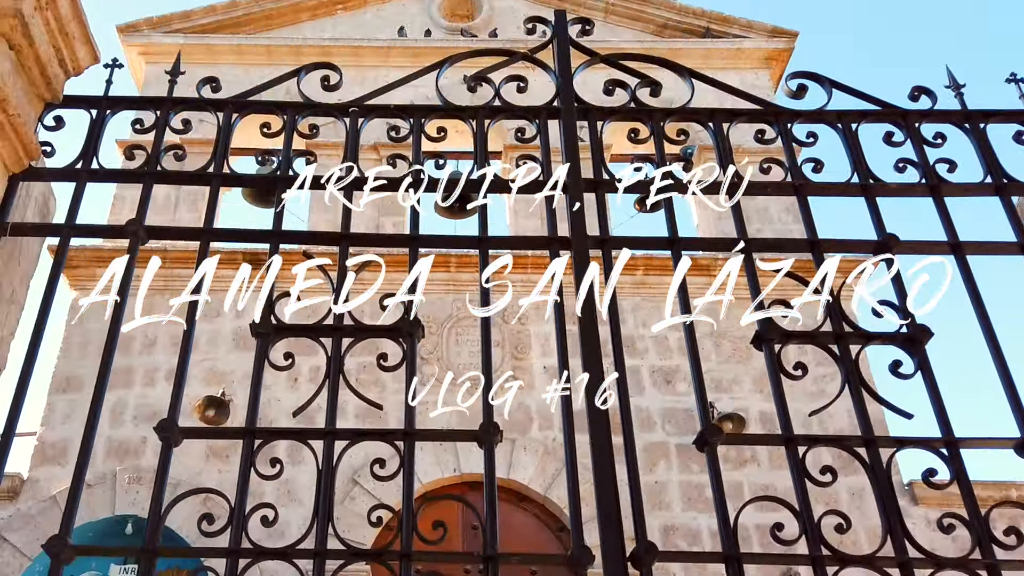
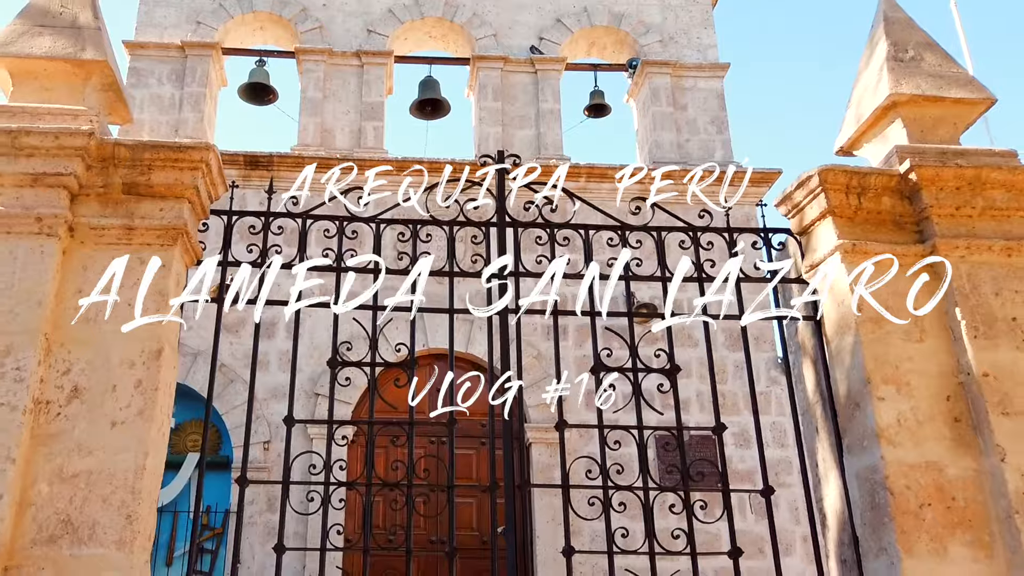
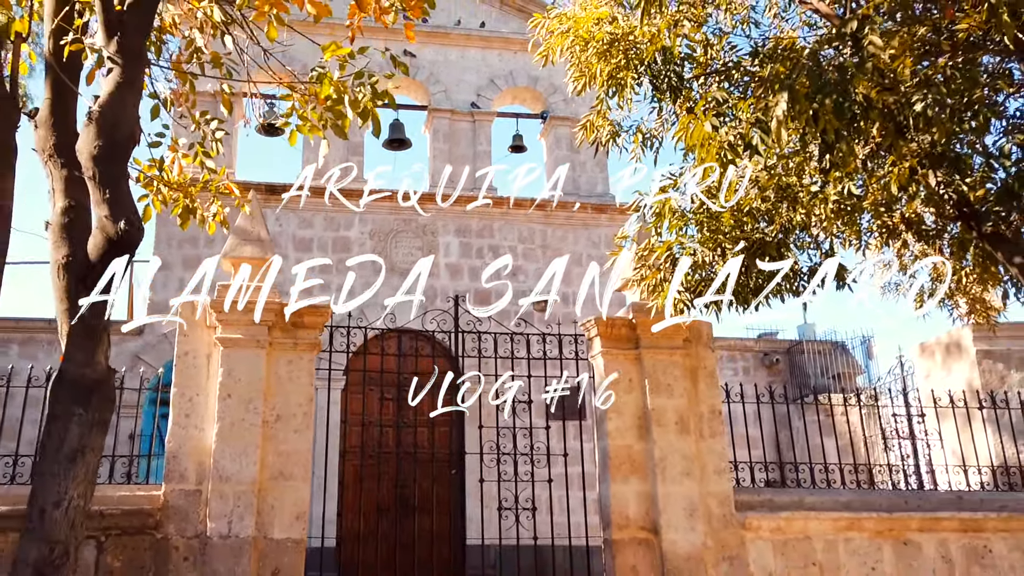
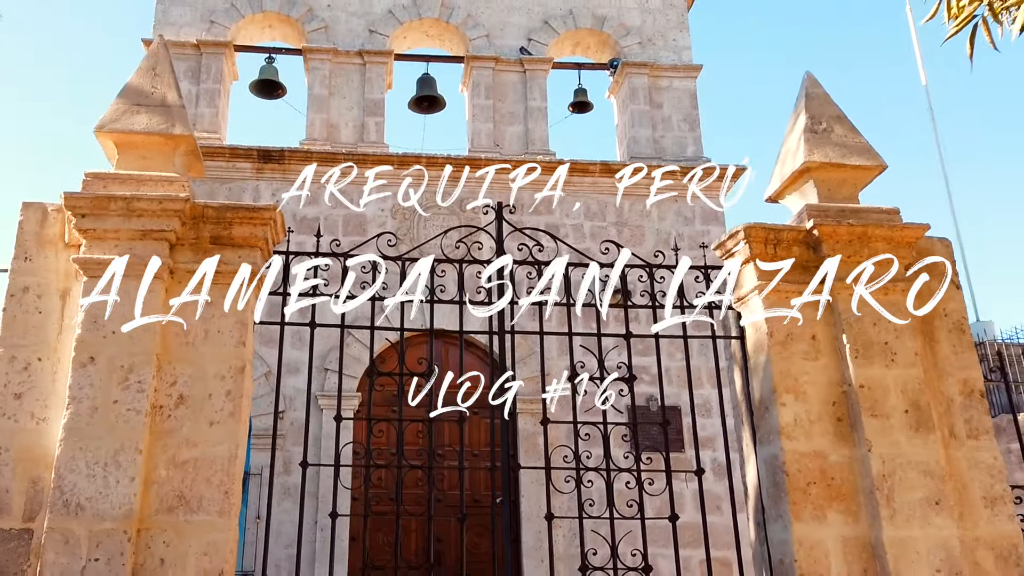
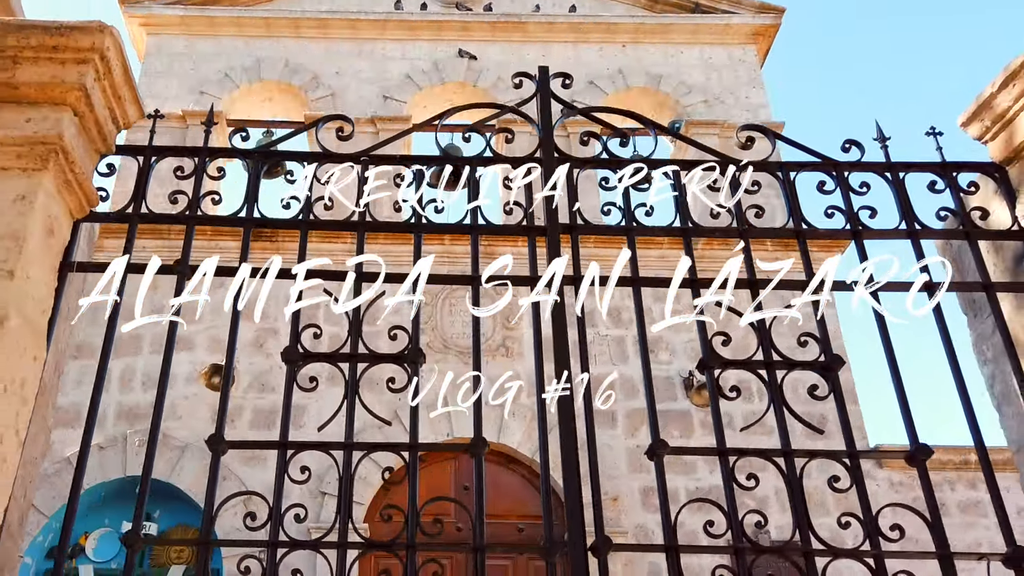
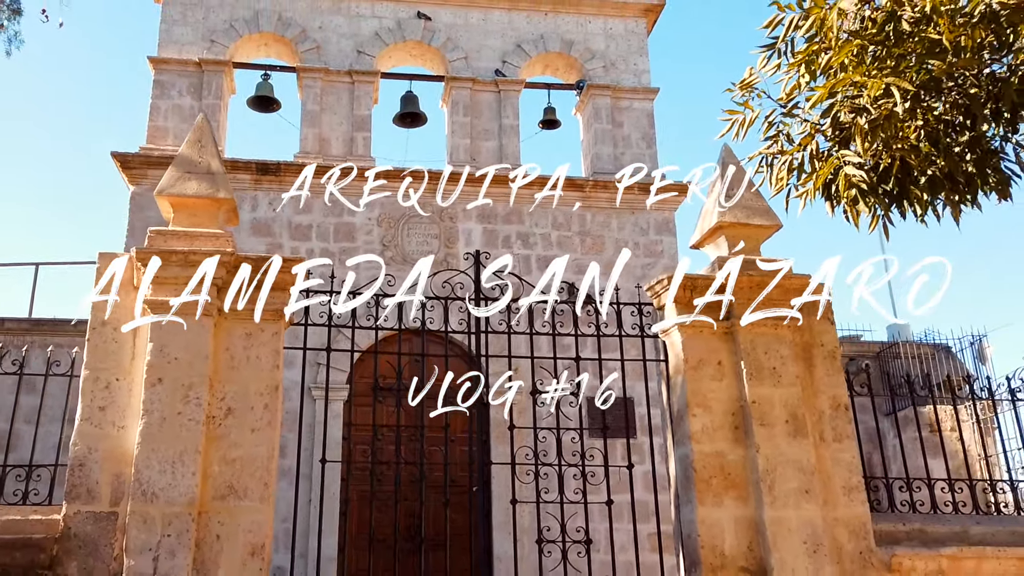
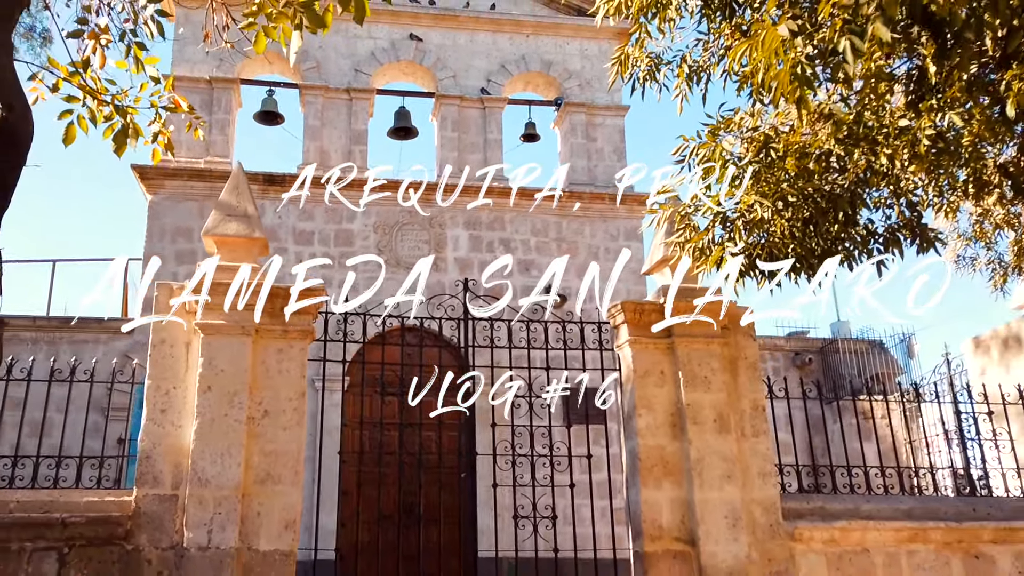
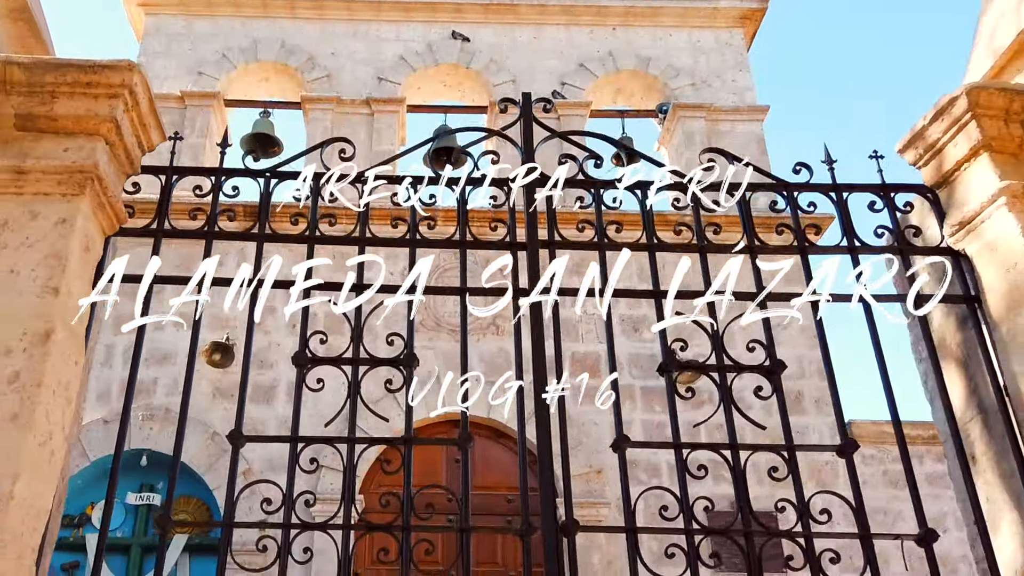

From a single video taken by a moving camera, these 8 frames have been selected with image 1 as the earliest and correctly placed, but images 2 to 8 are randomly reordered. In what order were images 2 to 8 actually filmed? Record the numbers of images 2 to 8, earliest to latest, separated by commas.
5, 8, 2, 4, 6, 7, 3
